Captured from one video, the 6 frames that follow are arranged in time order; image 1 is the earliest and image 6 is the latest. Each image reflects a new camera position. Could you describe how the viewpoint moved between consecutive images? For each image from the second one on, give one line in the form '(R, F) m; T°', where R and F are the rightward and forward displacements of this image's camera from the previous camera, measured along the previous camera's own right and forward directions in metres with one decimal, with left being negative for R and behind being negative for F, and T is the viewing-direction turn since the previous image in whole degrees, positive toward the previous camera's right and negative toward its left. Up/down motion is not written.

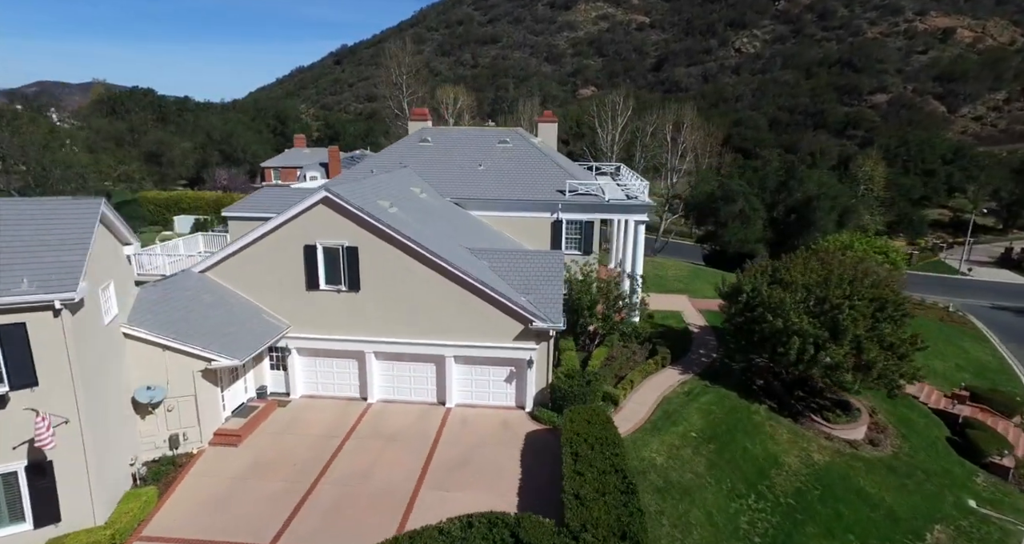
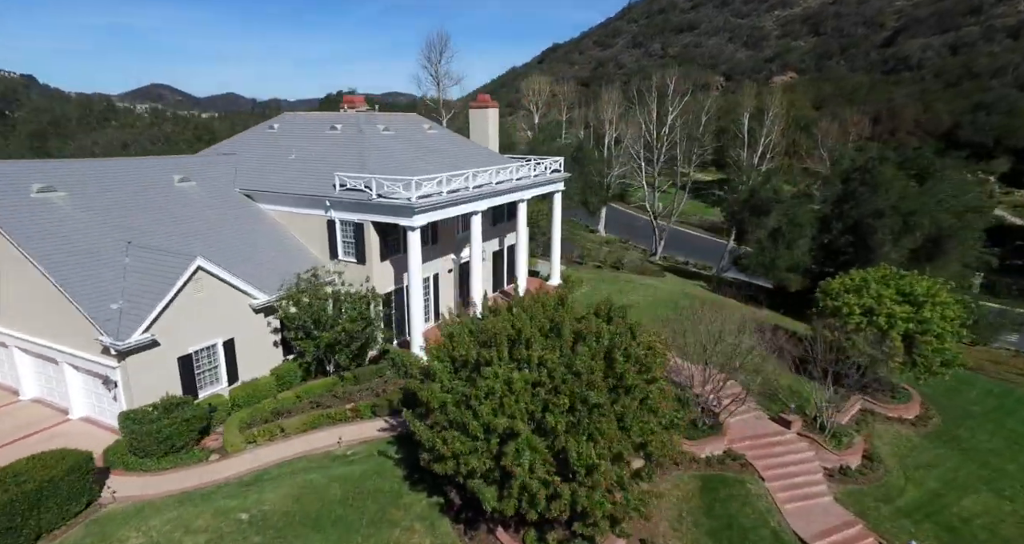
(+15.2, +7.3) m; -22°
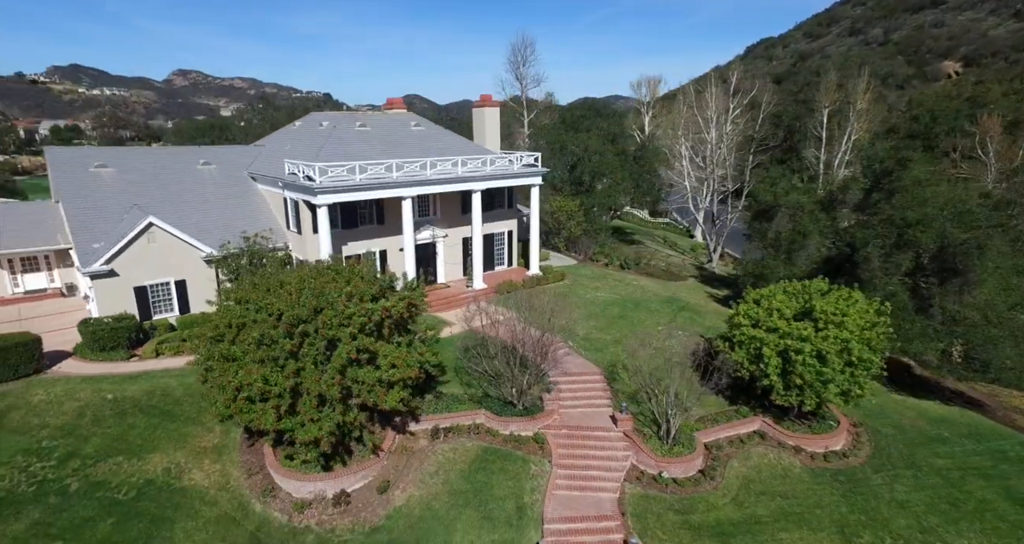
(+11.5, +0.2) m; -20°
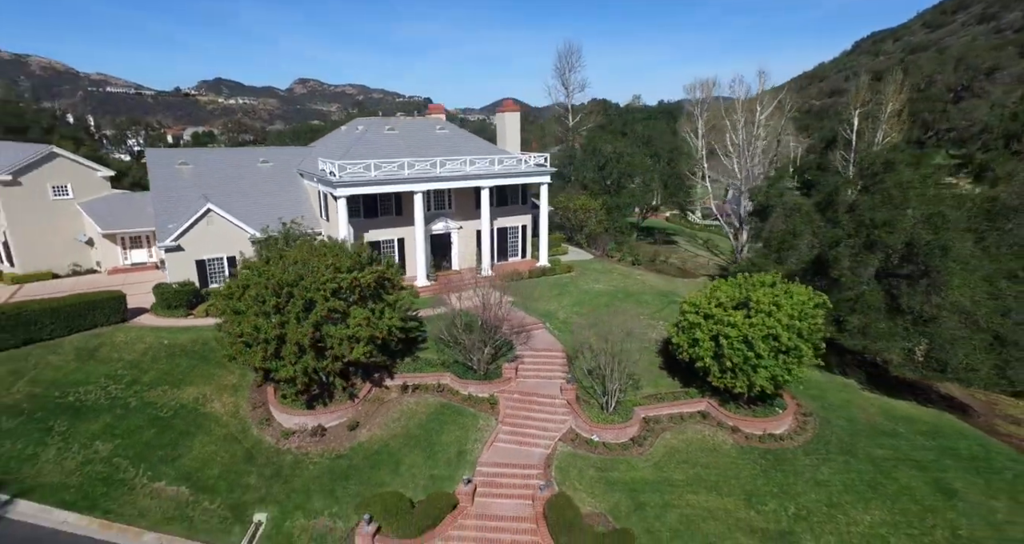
(+4.5, -2.3) m; -9°
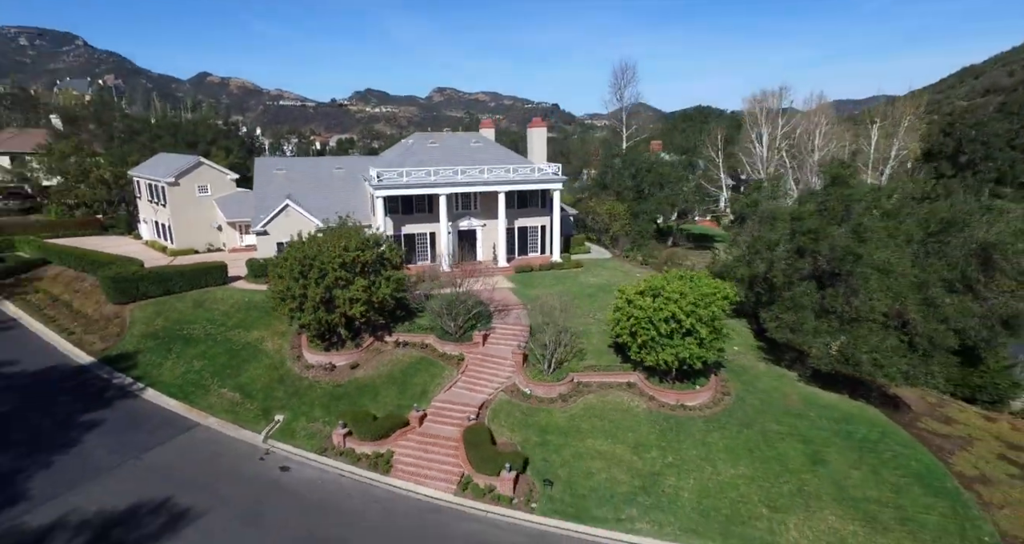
(+6.8, -4.5) m; -12°
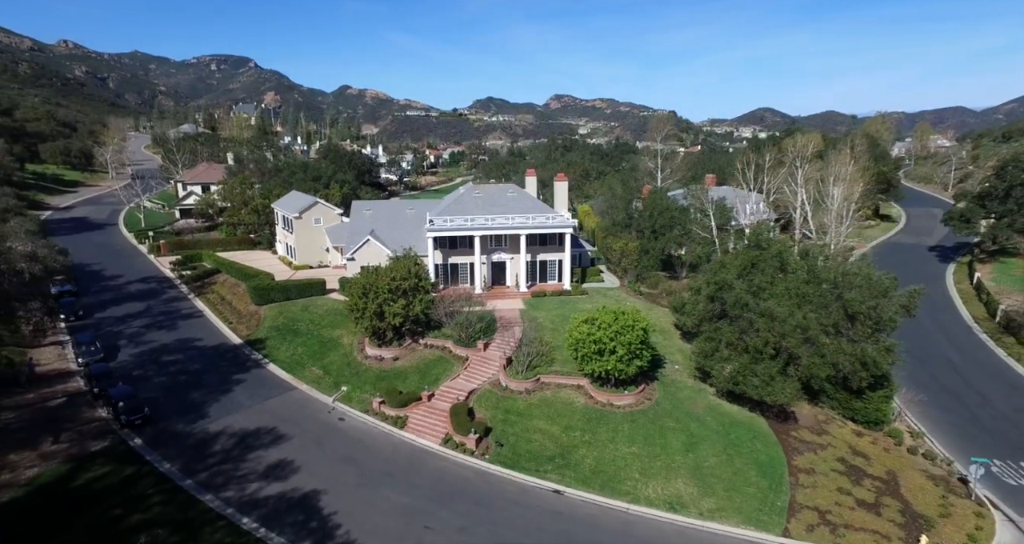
(+7.4, -9.4) m; -11°
